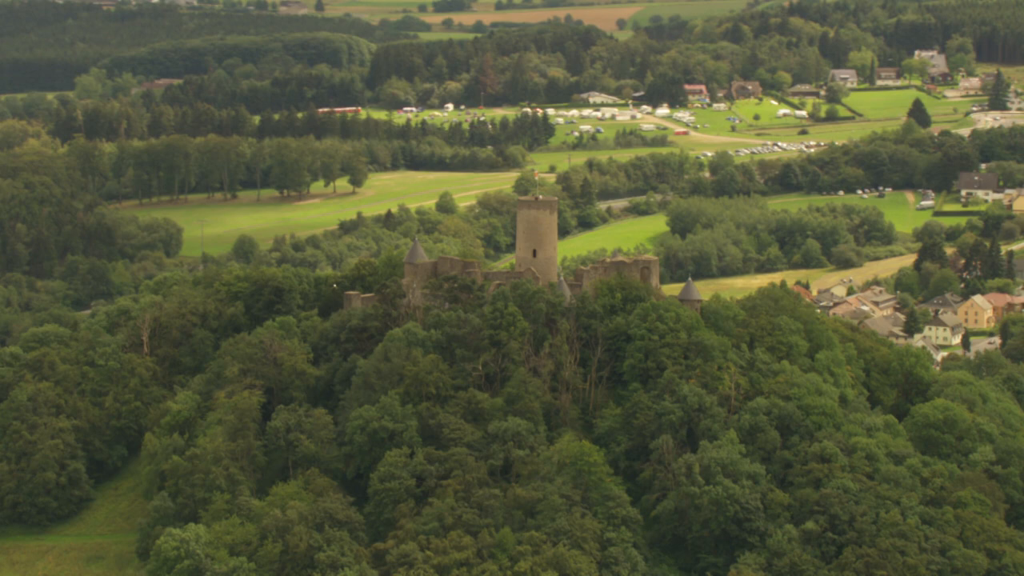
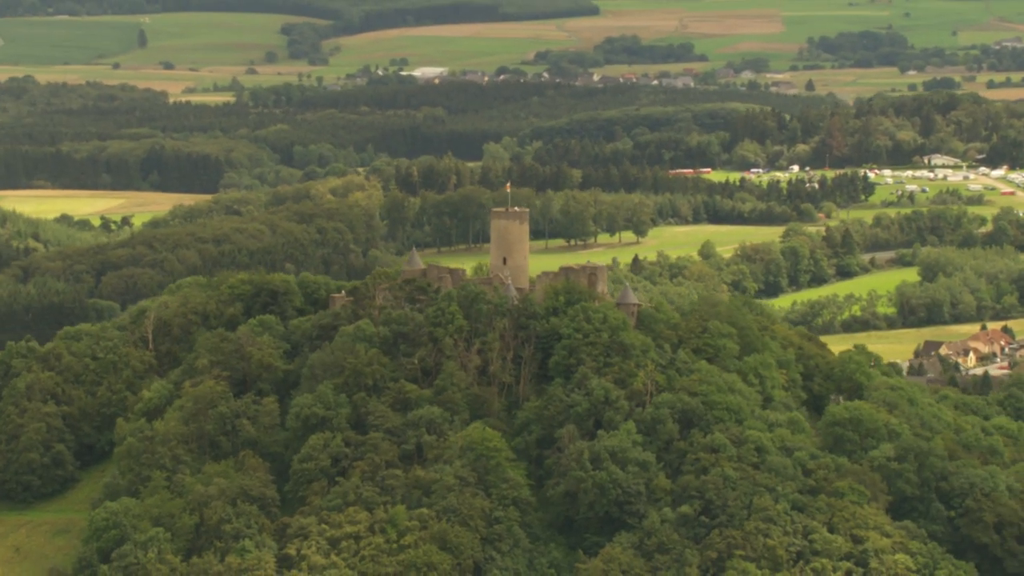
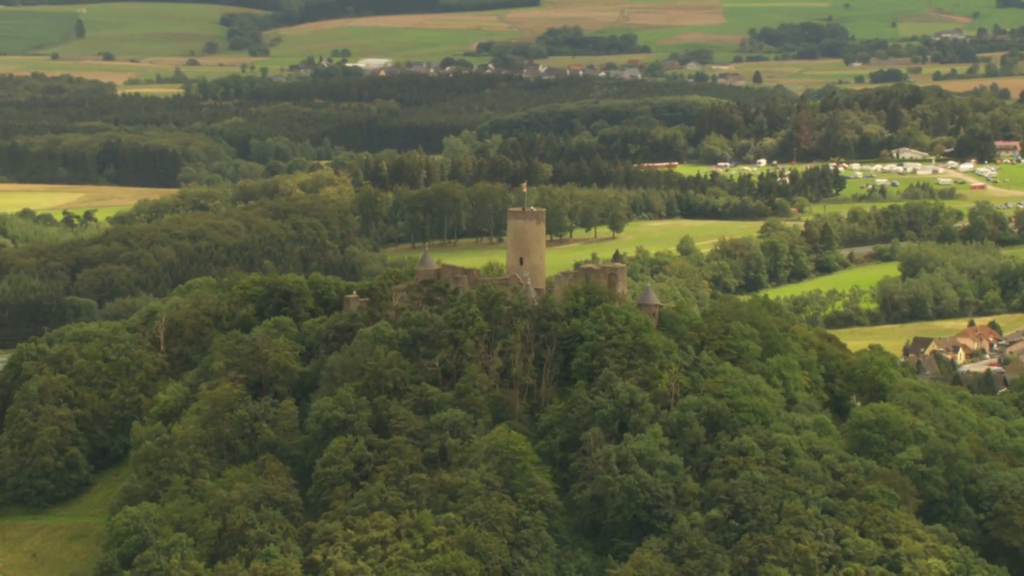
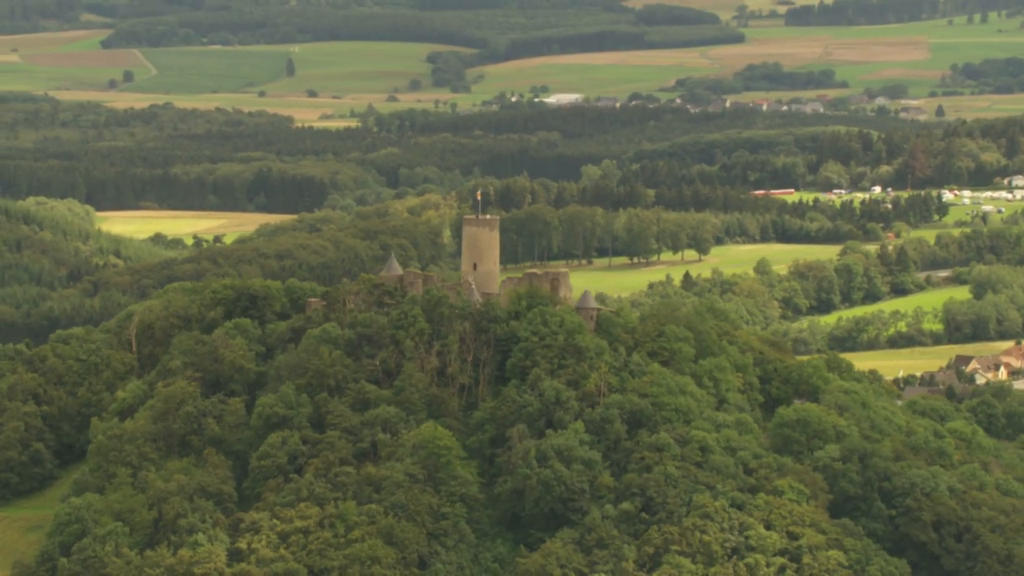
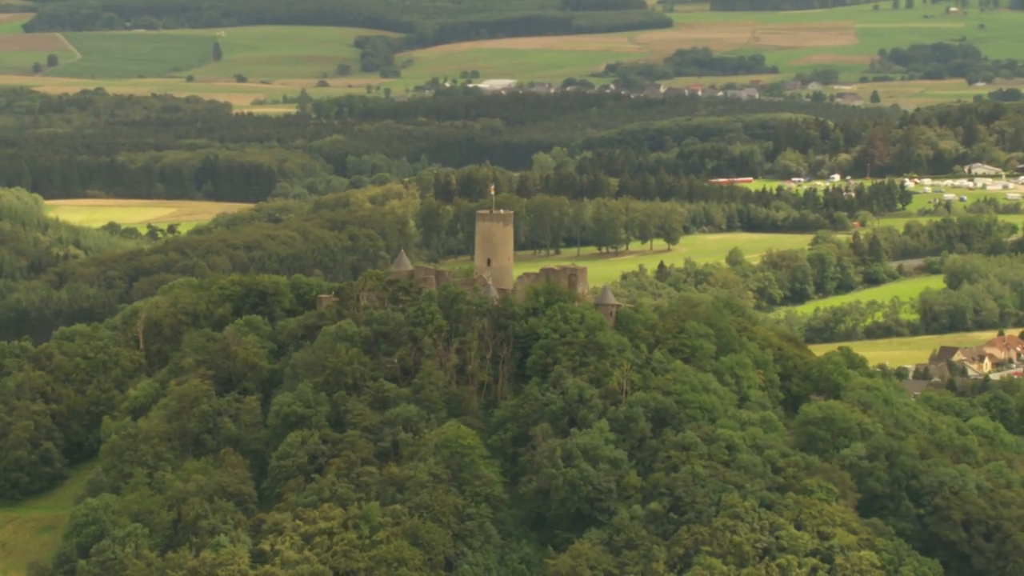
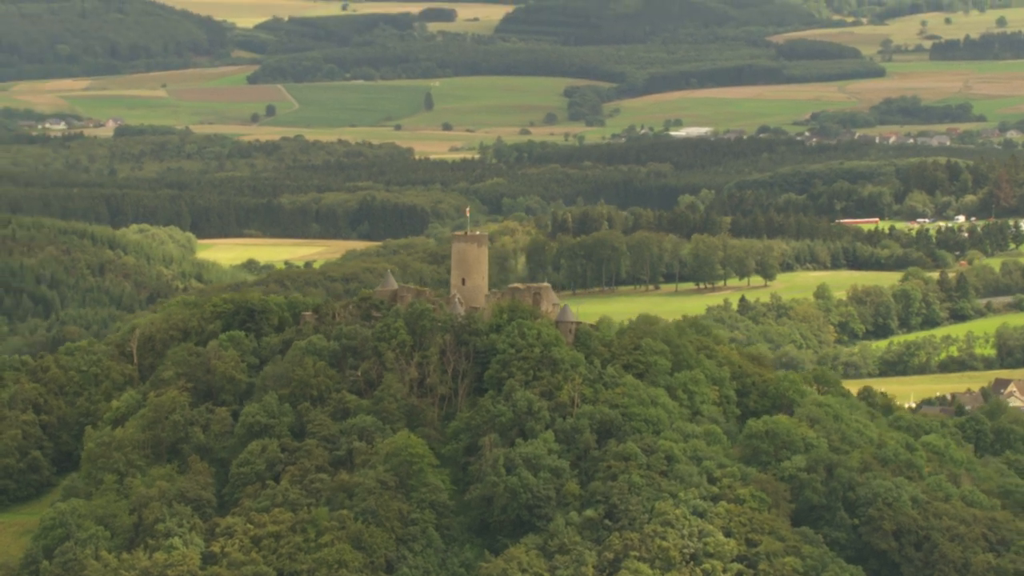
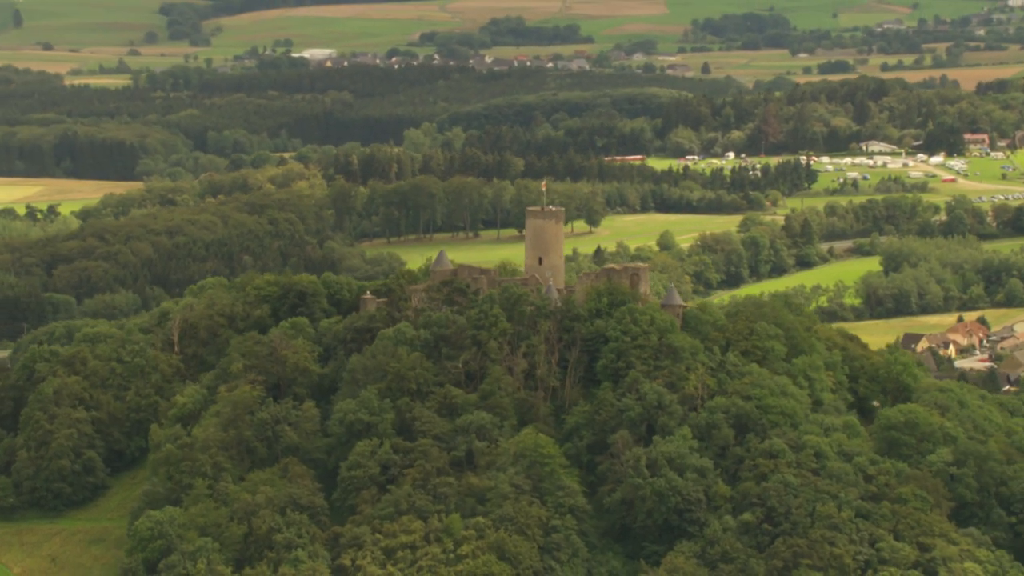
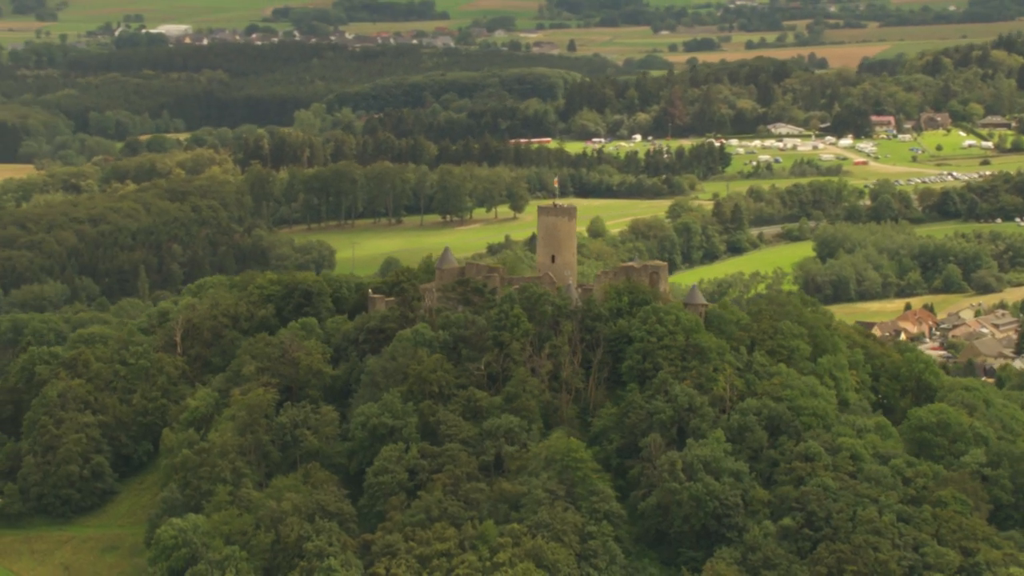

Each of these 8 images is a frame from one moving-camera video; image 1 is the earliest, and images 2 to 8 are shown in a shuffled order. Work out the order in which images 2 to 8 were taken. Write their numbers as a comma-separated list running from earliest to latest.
8, 7, 3, 2, 5, 4, 6
